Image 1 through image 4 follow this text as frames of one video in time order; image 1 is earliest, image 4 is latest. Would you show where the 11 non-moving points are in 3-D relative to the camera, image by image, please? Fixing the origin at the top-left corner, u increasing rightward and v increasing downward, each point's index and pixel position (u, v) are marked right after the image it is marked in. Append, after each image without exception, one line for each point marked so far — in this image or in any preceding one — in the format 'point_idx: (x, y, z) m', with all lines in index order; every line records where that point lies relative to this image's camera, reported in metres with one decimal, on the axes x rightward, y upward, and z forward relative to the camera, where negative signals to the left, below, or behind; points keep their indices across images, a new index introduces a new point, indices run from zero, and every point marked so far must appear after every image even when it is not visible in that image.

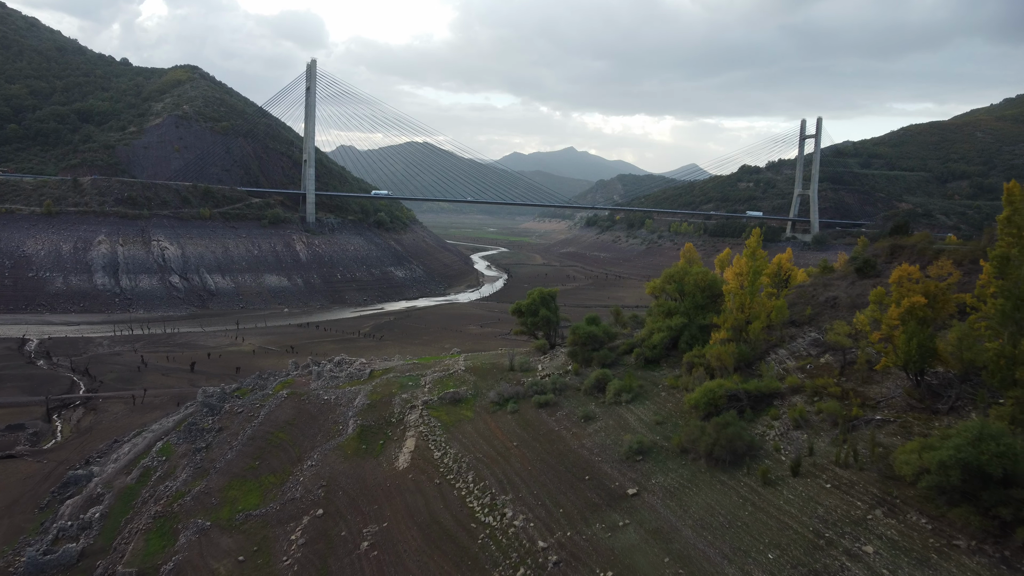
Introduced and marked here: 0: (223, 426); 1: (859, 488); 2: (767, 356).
0: (-9.7, -4.7, +16.6) m
1: (+5.9, -3.4, +8.5) m
2: (+6.7, -1.8, +13.0) m
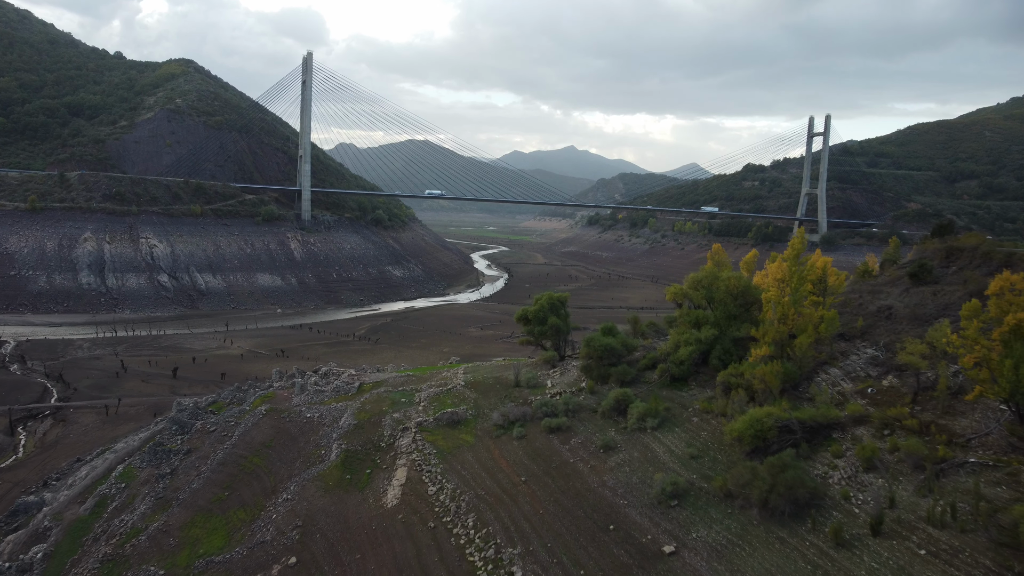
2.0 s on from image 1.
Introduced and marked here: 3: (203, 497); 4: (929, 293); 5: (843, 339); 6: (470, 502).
0: (-9.5, -4.8, +14.8) m
1: (+6.1, -3.6, +6.7) m
2: (+6.9, -2.0, +11.2) m
3: (-7.7, -5.2, +12.4) m
4: (+10.4, -0.1, +12.4) m
5: (+8.0, -1.3, +12.0) m
6: (-0.9, -4.4, +10.2) m
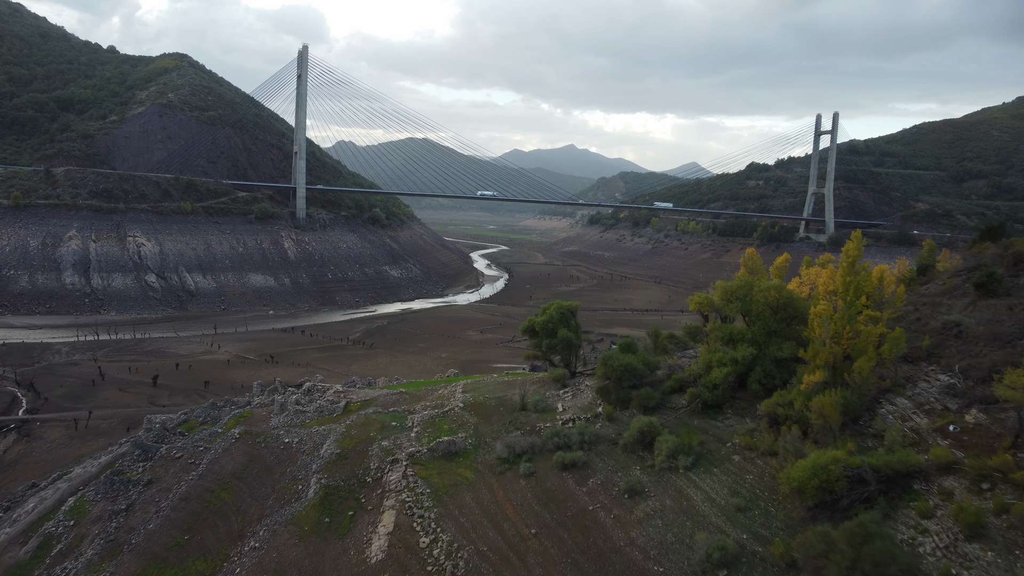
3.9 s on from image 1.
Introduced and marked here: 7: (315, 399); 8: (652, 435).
0: (-9.4, -5.0, +13.0) m
1: (+6.3, -3.9, +5.0) m
2: (+7.0, -2.3, +9.5) m
3: (-7.6, -5.5, +10.7) m
4: (+10.6, -0.4, +10.7) m
5: (+8.2, -1.5, +10.3) m
6: (-0.7, -4.7, +8.5) m
7: (-6.5, -3.6, +16.3) m
8: (+2.9, -3.1, +10.5) m
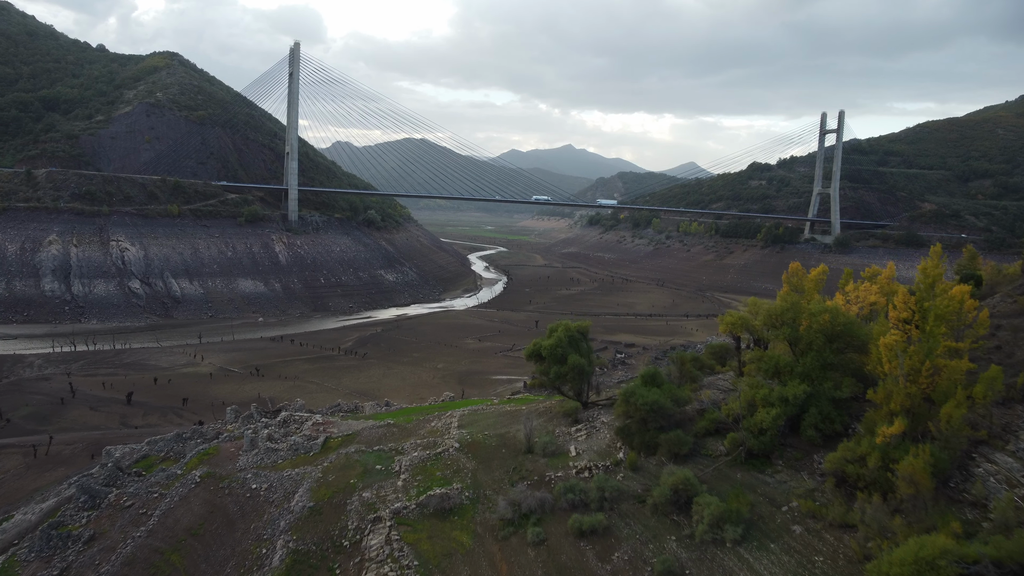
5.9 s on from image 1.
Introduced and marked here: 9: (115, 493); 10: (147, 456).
0: (-9.3, -5.5, +11.1) m
1: (+6.4, -4.4, +3.1) m
2: (+7.1, -2.7, +7.6) m
3: (-7.5, -6.0, +8.8) m
4: (+10.7, -0.9, +8.8) m
5: (+8.3, -2.0, +8.5) m
6: (-0.6, -5.1, +6.6) m
7: (-6.4, -4.1, +14.4) m
8: (+3.0, -3.5, +8.6) m
9: (-9.9, -5.1, +12.4) m
10: (-10.4, -4.8, +14.3) m
